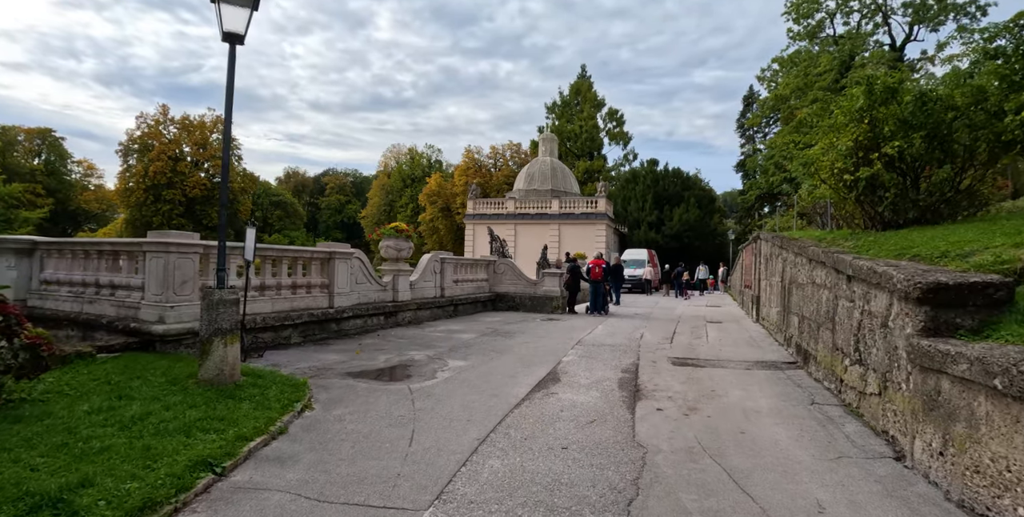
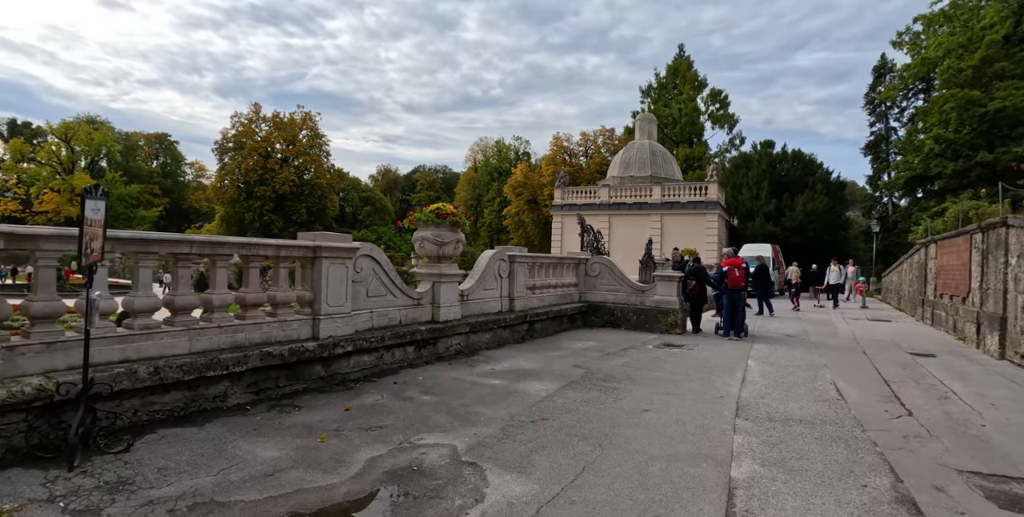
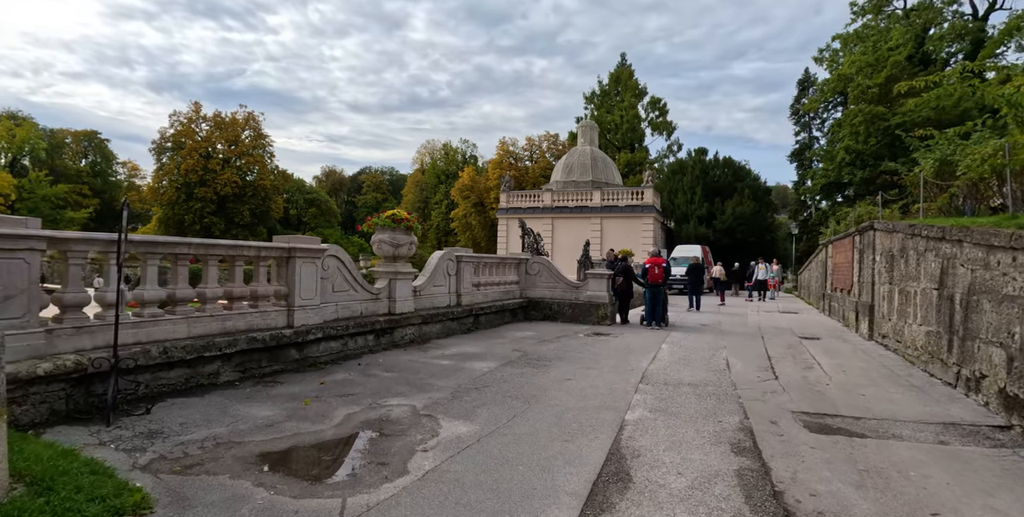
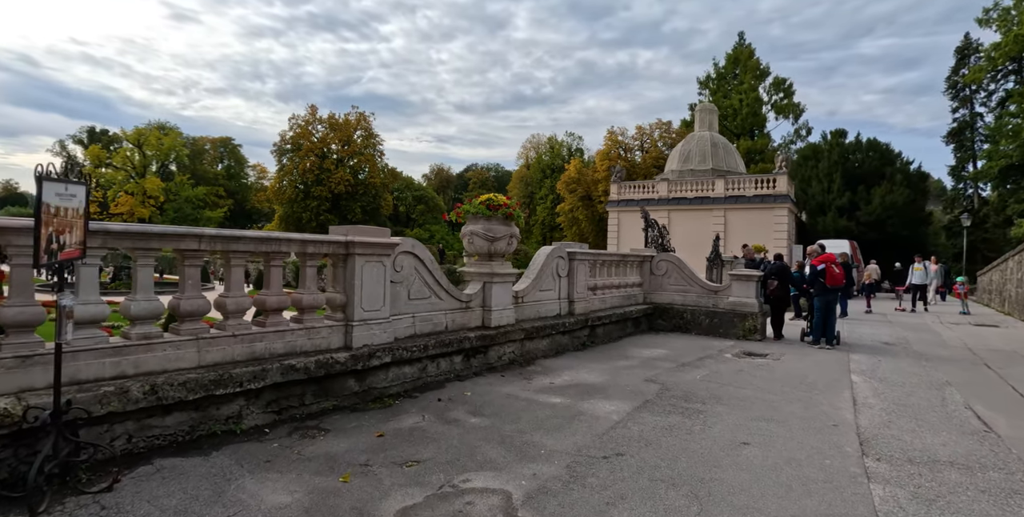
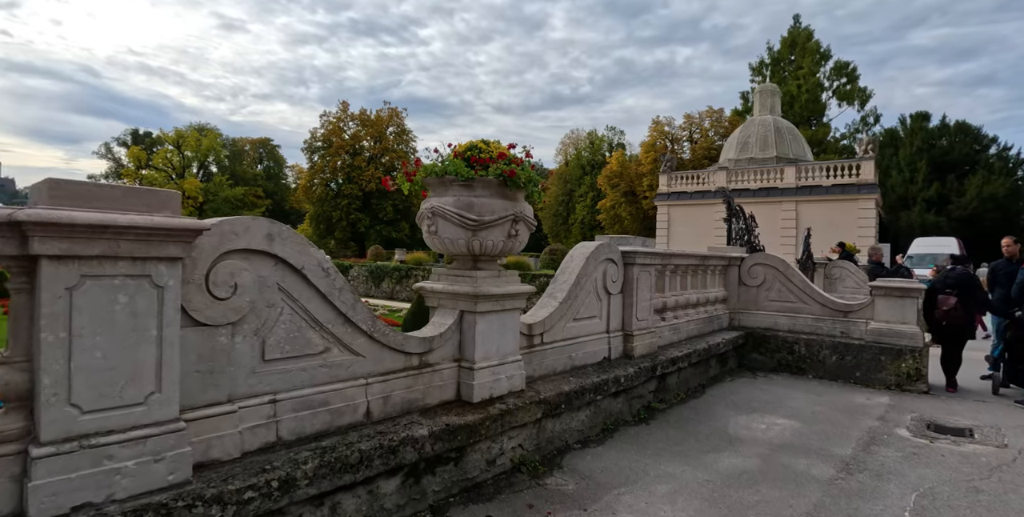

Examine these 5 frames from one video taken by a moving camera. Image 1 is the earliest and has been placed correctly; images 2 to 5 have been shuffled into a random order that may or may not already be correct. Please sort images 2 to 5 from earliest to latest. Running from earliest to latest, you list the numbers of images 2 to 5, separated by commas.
3, 2, 4, 5
